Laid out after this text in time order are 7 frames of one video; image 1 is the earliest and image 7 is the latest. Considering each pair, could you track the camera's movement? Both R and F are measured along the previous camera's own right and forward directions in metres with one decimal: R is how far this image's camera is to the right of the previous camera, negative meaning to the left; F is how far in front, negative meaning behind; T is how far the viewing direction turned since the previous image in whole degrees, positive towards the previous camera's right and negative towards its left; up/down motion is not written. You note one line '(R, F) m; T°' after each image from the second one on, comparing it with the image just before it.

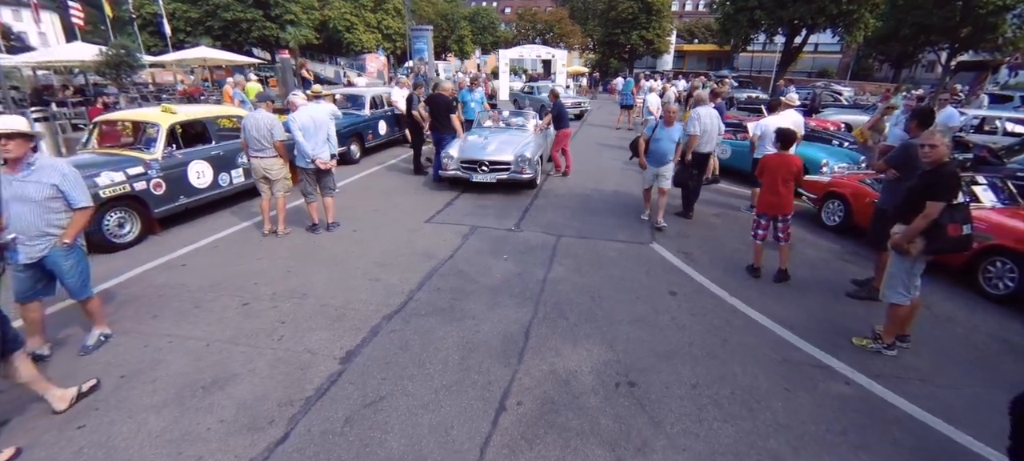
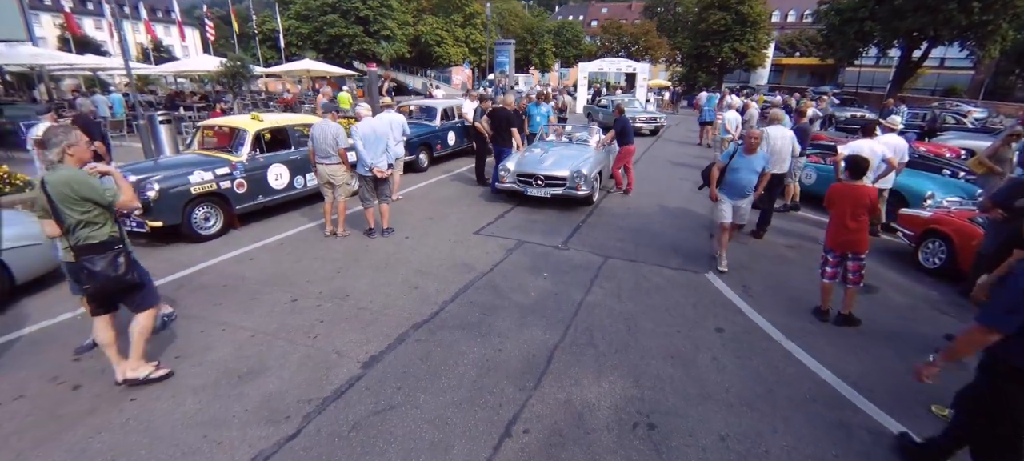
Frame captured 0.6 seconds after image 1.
(+0.4, +0.1) m; -9°
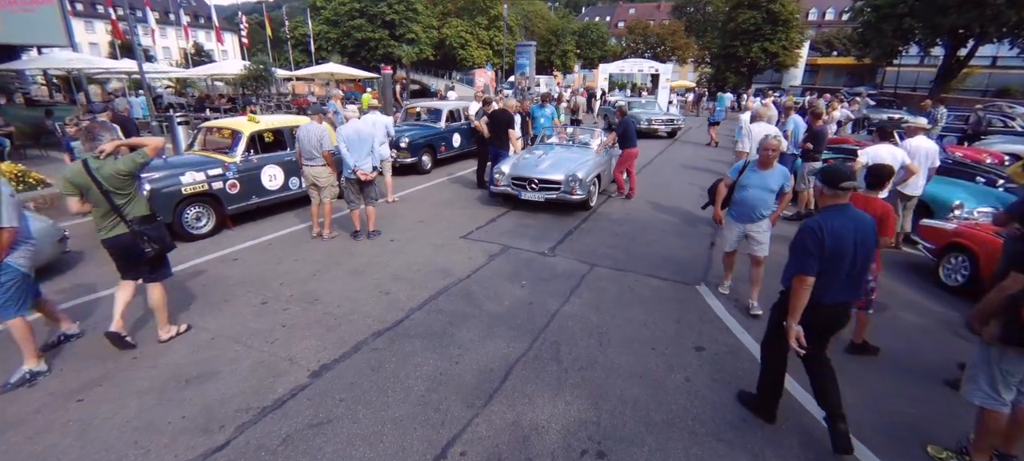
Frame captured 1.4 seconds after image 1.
(+0.5, +0.2) m; -3°
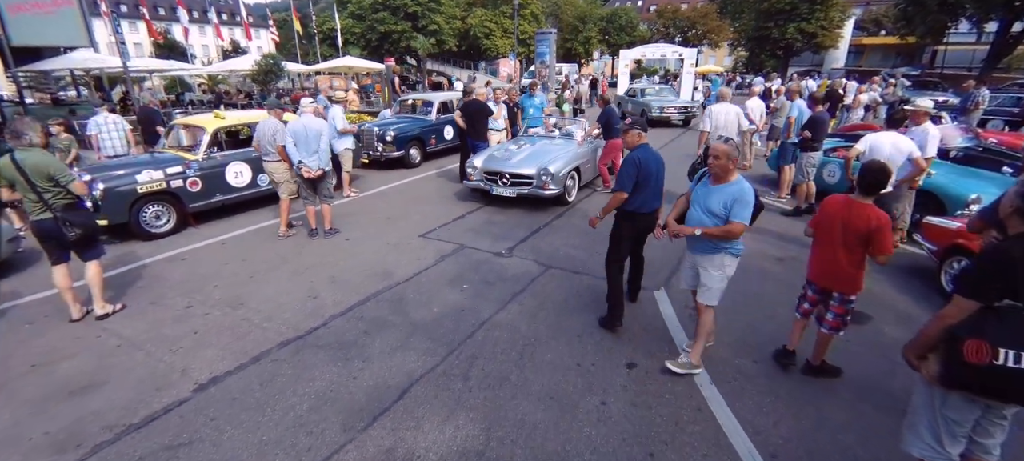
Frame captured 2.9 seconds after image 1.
(+1.0, +0.4) m; -4°
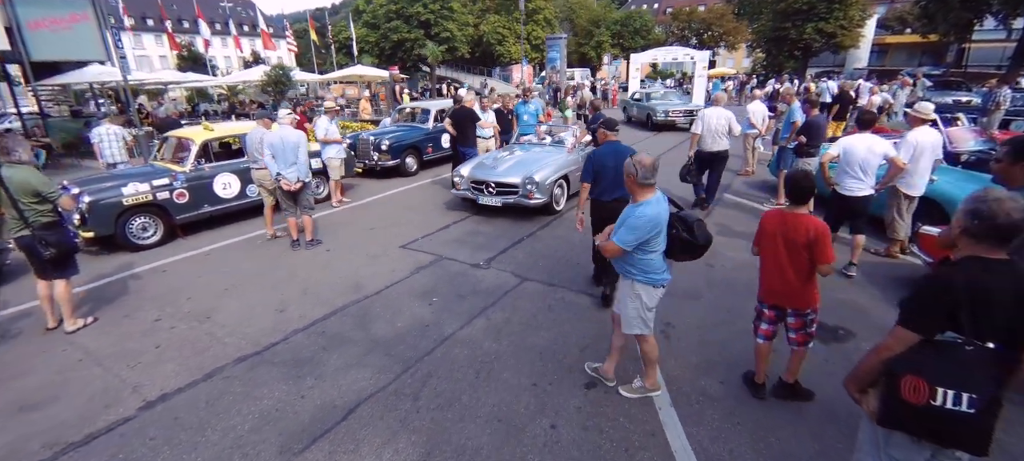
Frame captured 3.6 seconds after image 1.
(+0.5, +0.1) m; -2°
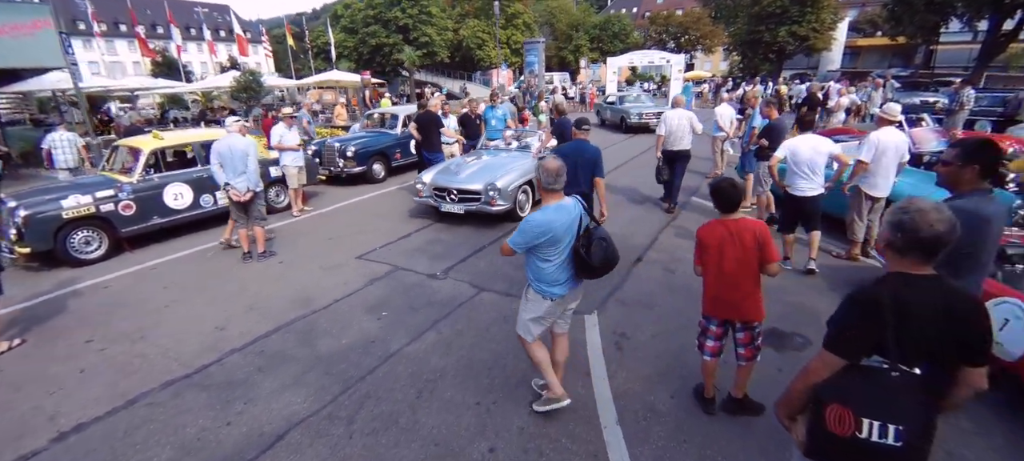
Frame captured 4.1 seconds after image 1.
(+0.3, +0.1) m; +2°
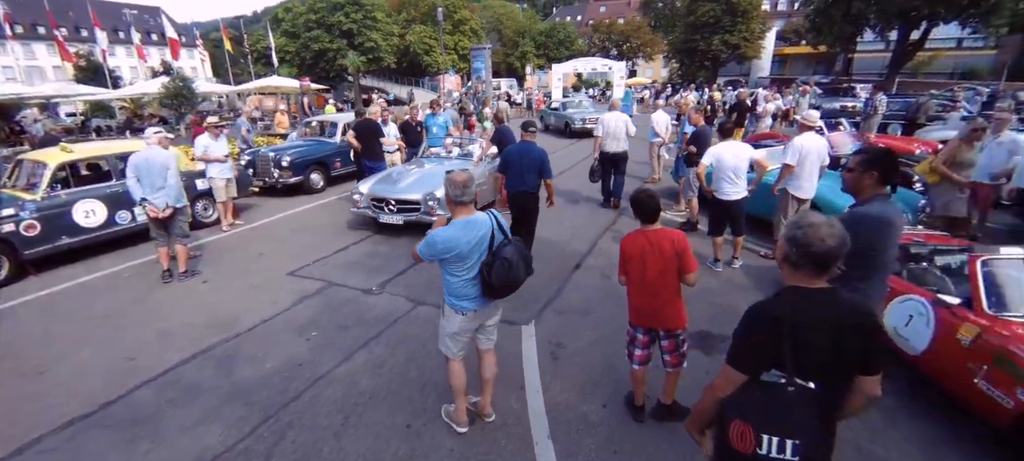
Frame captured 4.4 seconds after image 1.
(+0.2, 0.0) m; +6°
